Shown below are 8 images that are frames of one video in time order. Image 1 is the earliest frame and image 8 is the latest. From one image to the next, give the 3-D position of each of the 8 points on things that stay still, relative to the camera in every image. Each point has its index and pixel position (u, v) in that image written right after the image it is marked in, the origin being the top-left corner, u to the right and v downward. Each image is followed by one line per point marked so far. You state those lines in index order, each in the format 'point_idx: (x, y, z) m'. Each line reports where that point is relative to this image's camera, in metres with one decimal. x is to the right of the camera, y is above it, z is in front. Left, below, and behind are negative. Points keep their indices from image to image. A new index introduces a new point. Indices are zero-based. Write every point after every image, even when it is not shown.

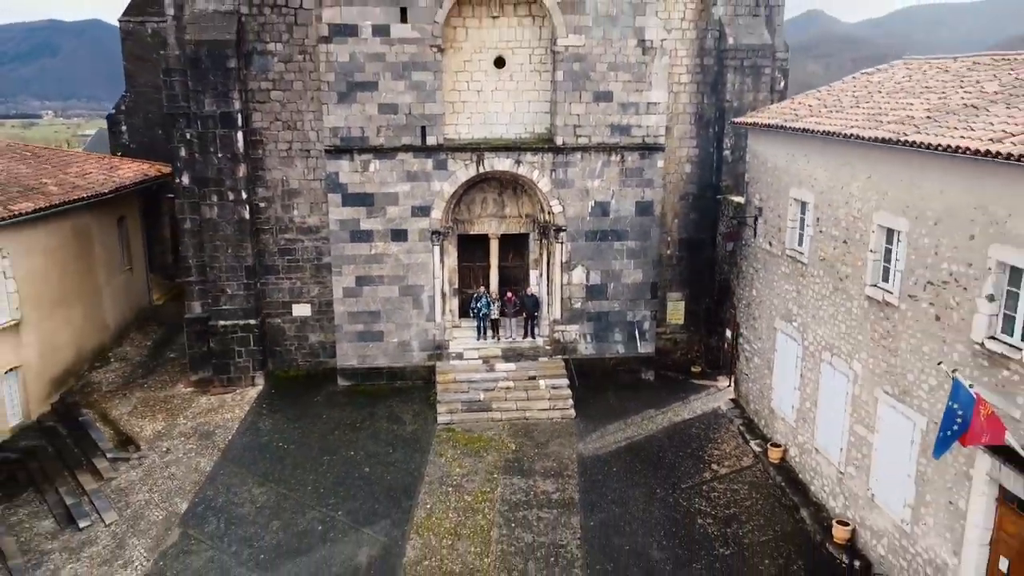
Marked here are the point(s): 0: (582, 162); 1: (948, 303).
0: (+1.1, +2.0, +12.7) m
1: (+4.0, -0.1, +7.2) m
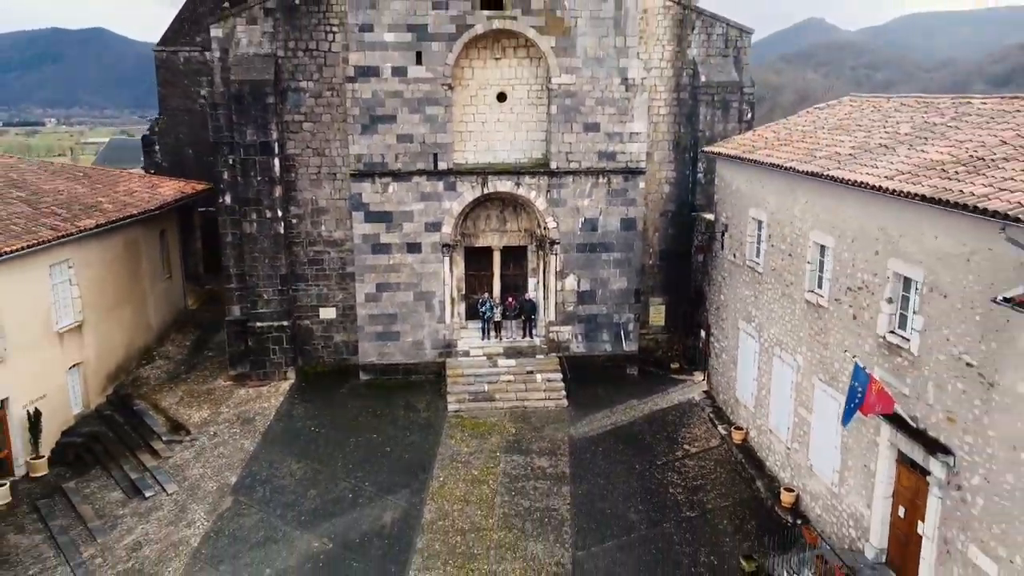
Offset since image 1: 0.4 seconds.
0: (+1.1, +1.9, +14.5) m
1: (+4.0, -0.2, +9.0) m
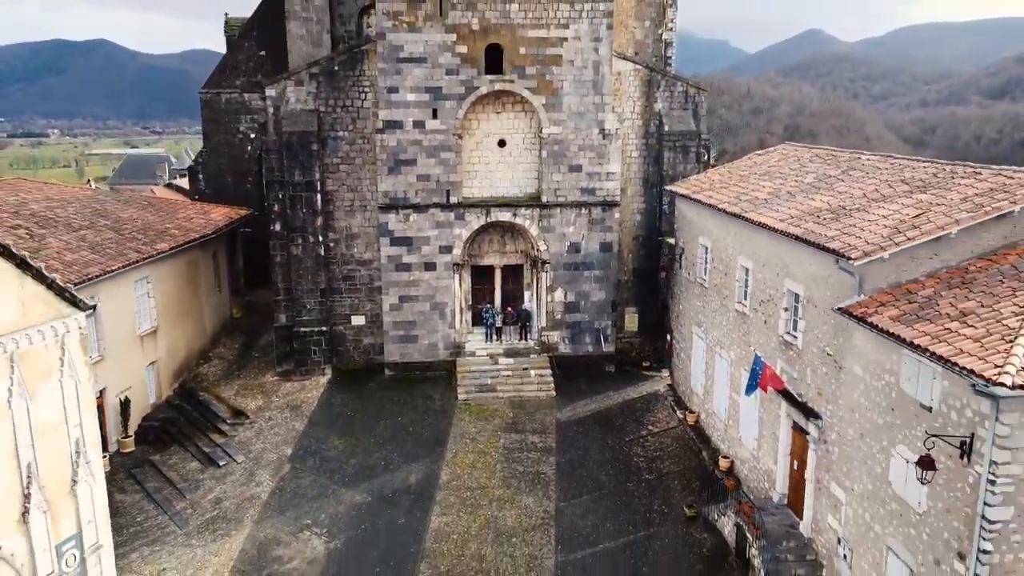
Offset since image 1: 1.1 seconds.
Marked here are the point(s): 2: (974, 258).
0: (+1.1, +1.7, +17.6) m
1: (+3.9, -0.4, +12.1) m
2: (+5.5, +0.4, +9.4) m
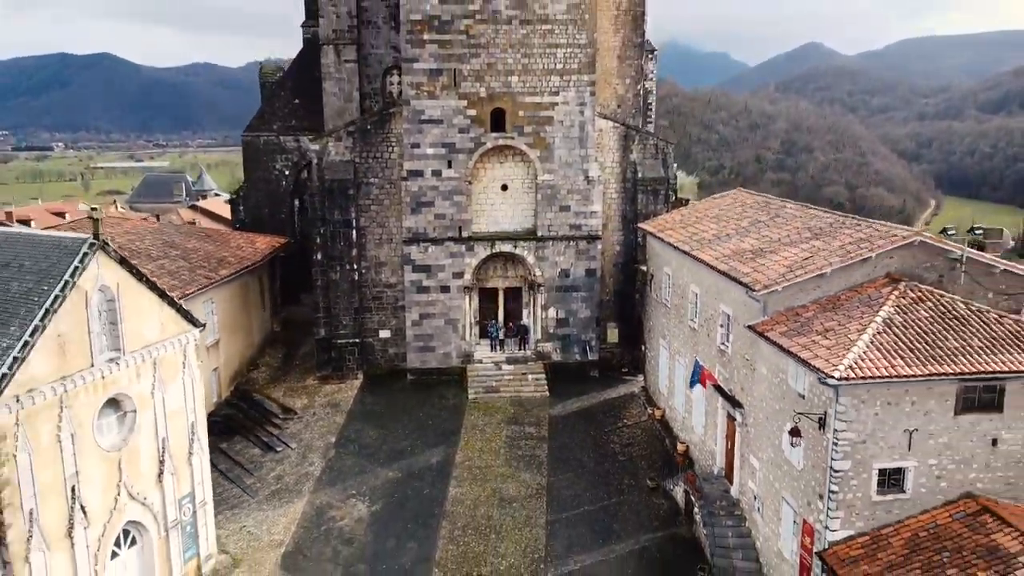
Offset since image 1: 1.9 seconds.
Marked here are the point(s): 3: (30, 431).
0: (+1.1, +1.2, +21.3) m
1: (+4.0, -0.8, +15.8) m
2: (+5.5, 0.0, +13.0) m
3: (-6.6, -2.0, +10.7) m
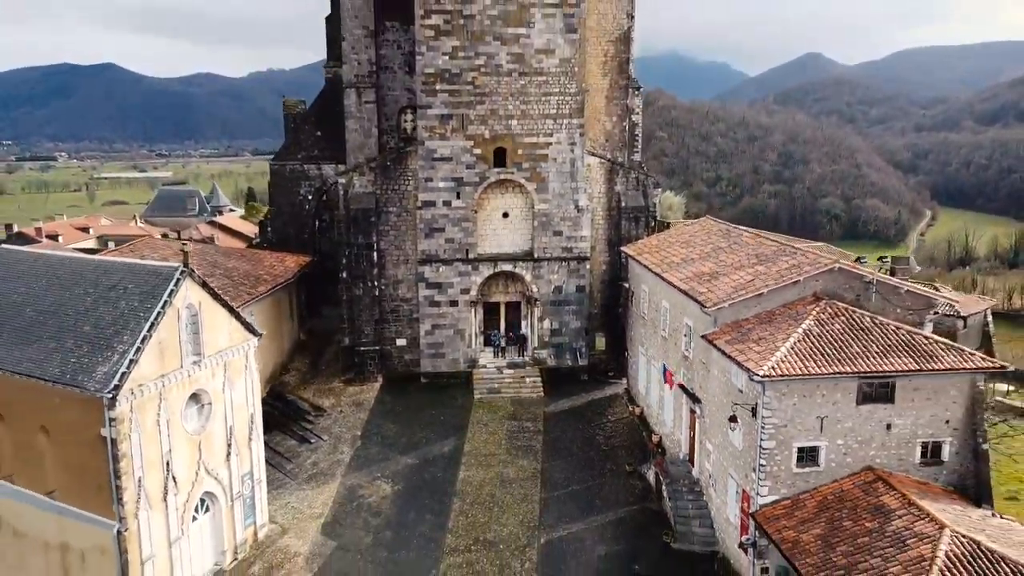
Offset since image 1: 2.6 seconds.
0: (+1.1, +0.7, +24.5) m
1: (+3.9, -1.2, +18.9) m
2: (+5.5, -0.4, +16.2) m
3: (-6.6, -2.3, +13.9) m
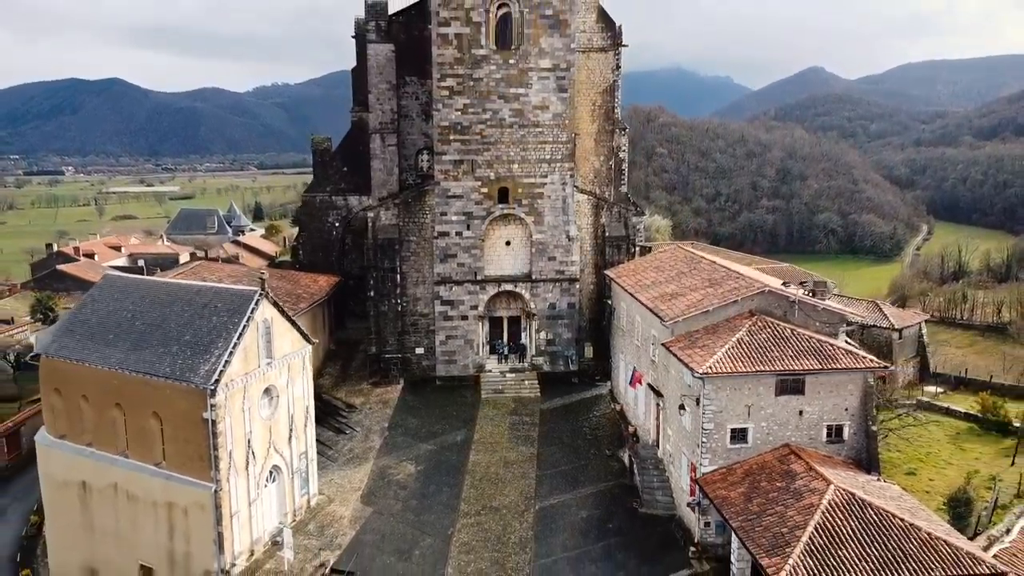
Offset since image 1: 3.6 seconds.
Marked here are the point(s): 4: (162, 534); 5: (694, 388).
0: (+1.2, +0.1, +29.0) m
1: (+4.0, -1.7, +23.4) m
2: (+5.5, -0.9, +20.7) m
3: (-6.6, -2.7, +18.3) m
4: (-8.5, -6.0, +19.1) m
5: (+4.4, -2.5, +19.1) m
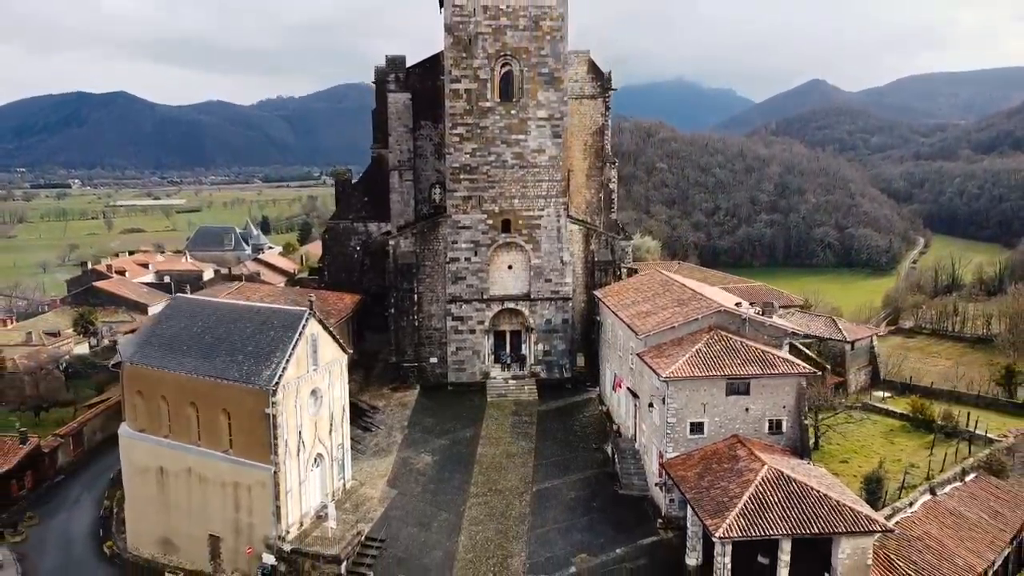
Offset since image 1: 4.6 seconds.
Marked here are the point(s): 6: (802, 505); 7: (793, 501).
0: (+1.3, -0.7, +33.5) m
1: (+4.0, -2.4, +27.8) m
2: (+5.6, -1.5, +25.1) m
3: (-6.6, -3.3, +22.8) m
4: (-8.5, -6.6, +23.5) m
5: (+4.4, -3.1, +23.5) m
6: (+7.3, -5.5, +19.7) m
7: (+7.1, -5.4, +19.7) m
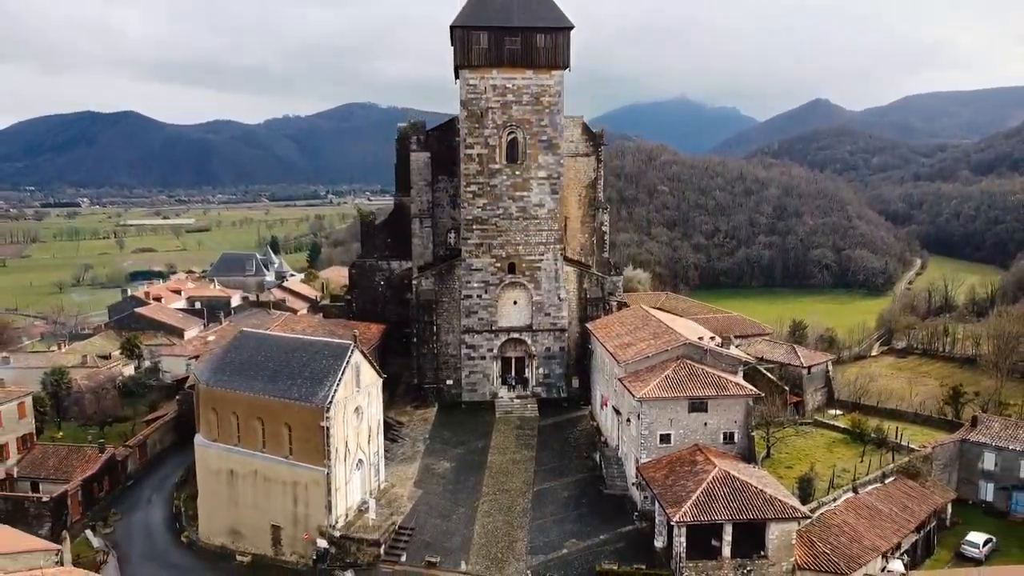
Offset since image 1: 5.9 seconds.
0: (+1.5, -2.3, +39.2) m
1: (+4.2, -3.9, +33.5) m
2: (+5.7, -2.9, +30.8) m
3: (-6.4, -4.7, +28.5) m
4: (-8.3, -8.0, +29.2) m
5: (+4.6, -4.5, +29.2) m
6: (+7.4, -6.8, +25.3) m
7: (+7.2, -6.7, +25.4) m
